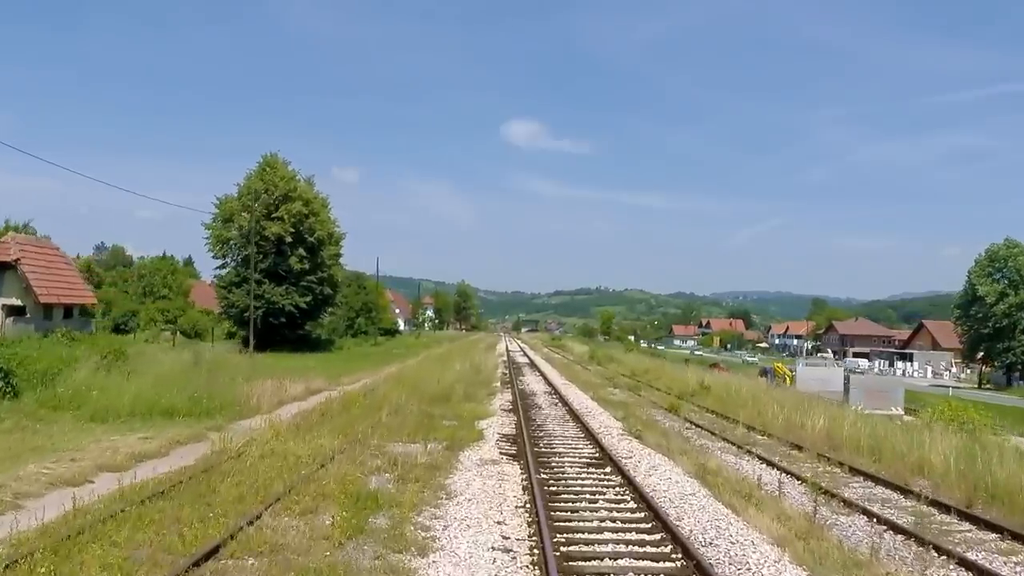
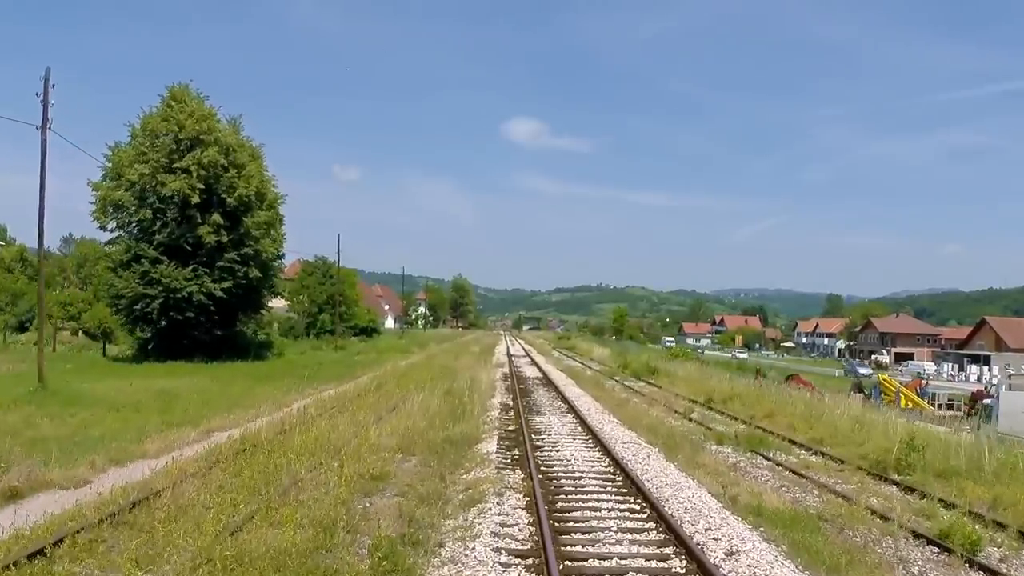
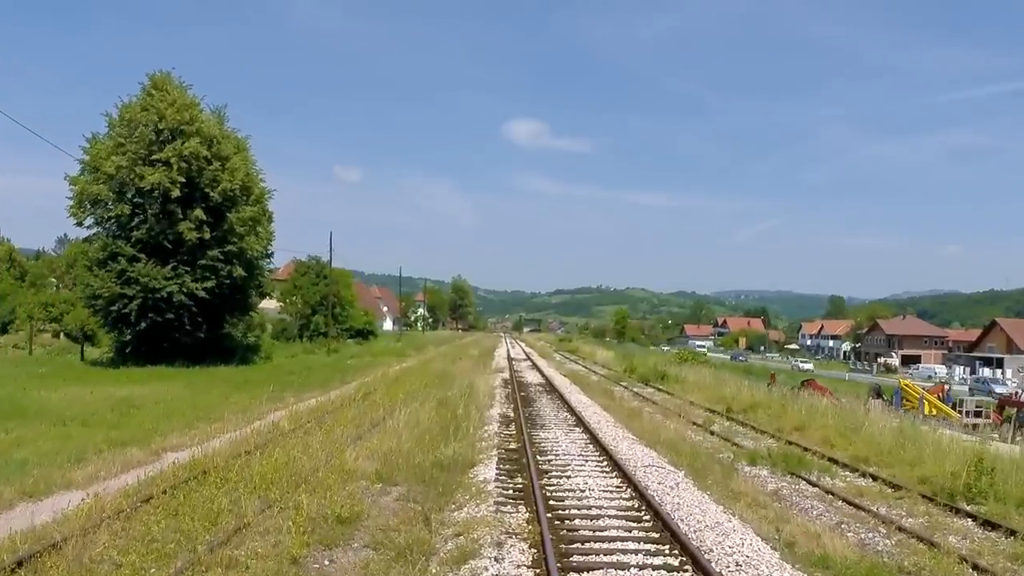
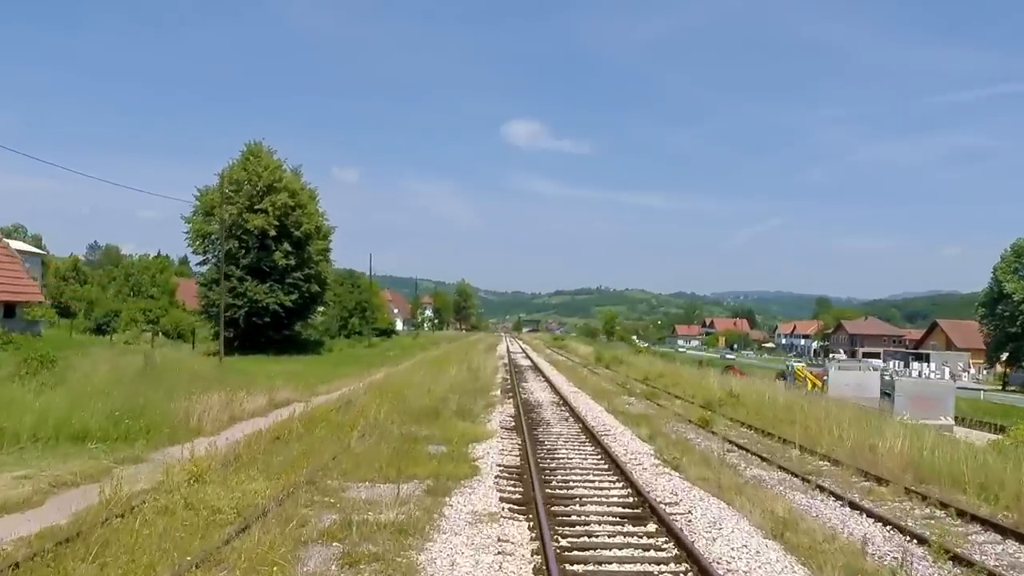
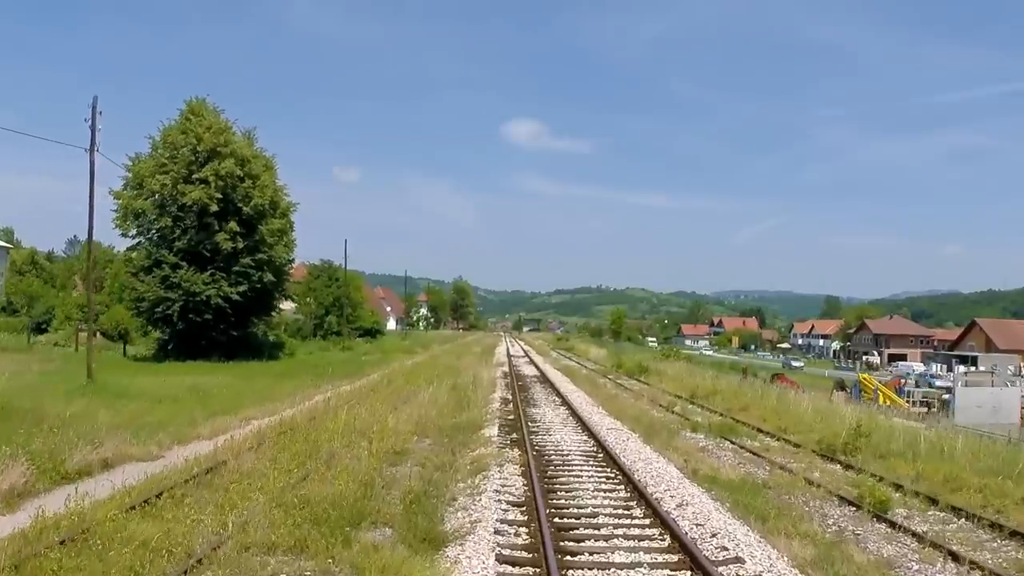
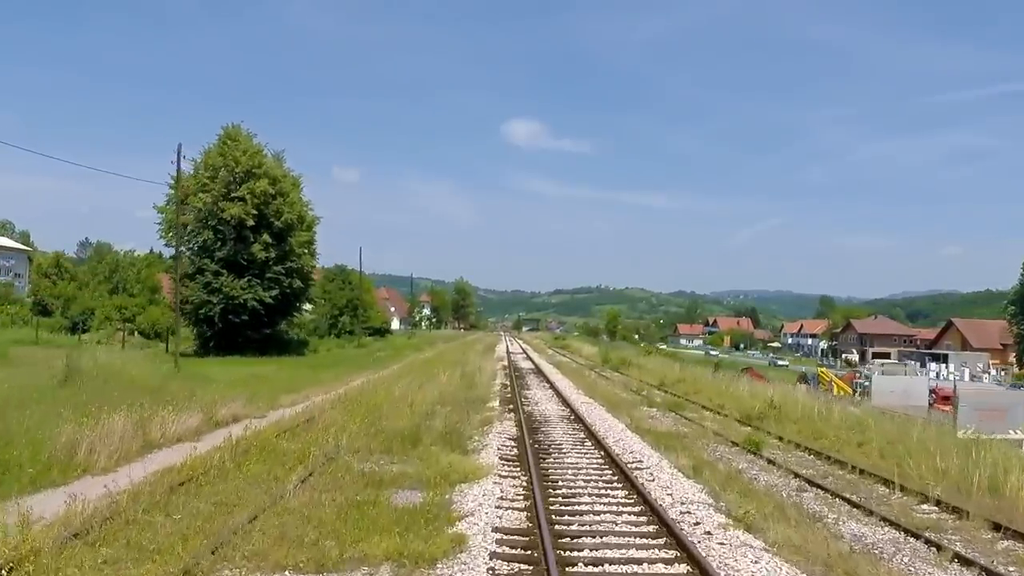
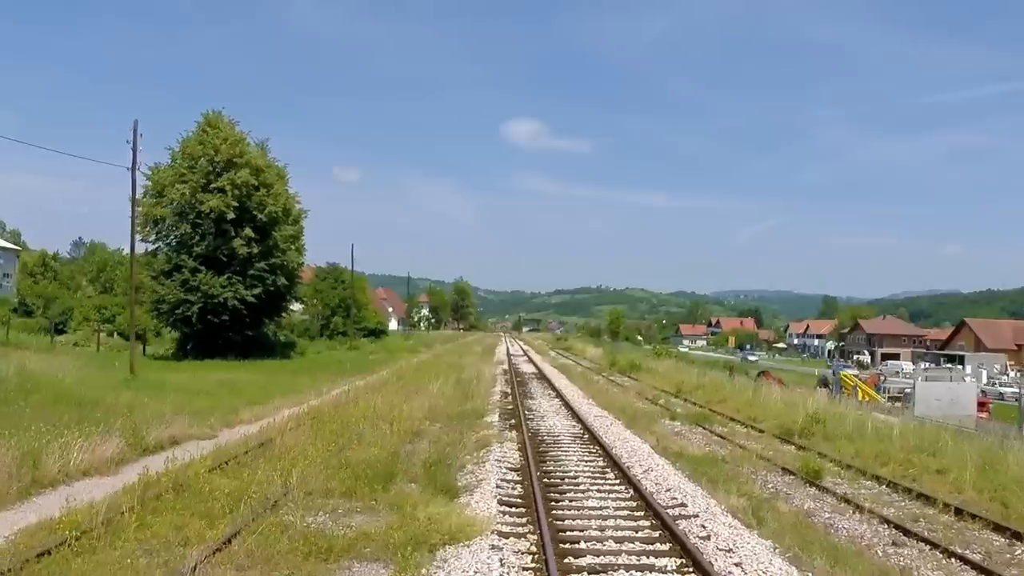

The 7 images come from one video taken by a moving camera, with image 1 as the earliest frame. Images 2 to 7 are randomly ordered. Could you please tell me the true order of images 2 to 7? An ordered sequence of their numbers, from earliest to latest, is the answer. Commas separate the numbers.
4, 6, 7, 5, 2, 3
